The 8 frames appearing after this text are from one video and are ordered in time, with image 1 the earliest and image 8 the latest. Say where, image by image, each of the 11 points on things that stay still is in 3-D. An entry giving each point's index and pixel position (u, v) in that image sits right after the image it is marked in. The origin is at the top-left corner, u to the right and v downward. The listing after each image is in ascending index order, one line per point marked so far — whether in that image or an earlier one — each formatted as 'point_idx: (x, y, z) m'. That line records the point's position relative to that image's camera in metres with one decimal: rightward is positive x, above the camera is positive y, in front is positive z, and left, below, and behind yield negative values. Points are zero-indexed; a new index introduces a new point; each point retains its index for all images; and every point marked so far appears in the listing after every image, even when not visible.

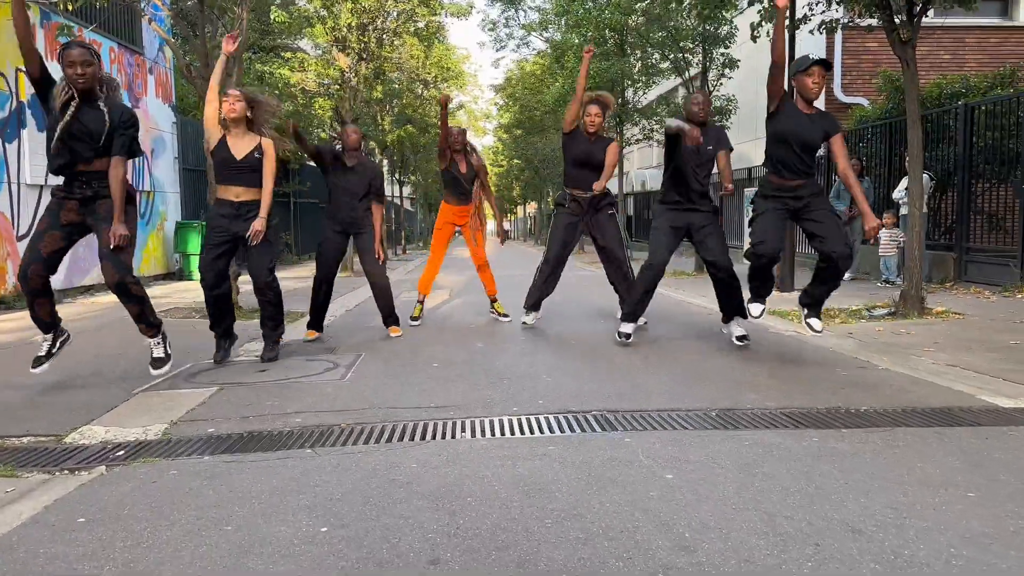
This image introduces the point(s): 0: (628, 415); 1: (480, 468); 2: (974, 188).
0: (+0.5, -0.6, +3.8) m
1: (-0.1, -0.7, +3.0) m
2: (+5.7, +1.2, +10.2) m
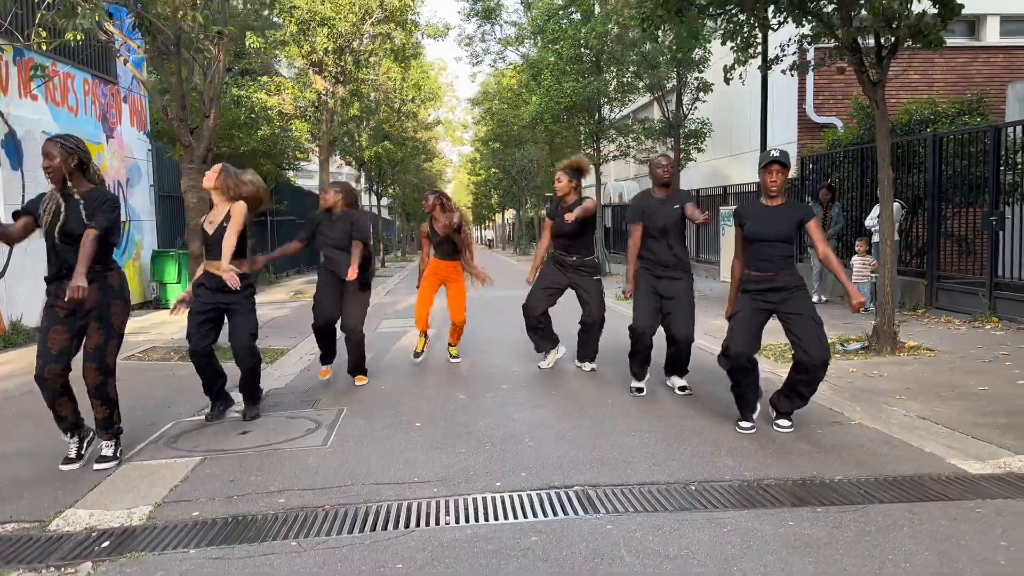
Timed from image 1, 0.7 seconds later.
0: (+0.5, -1.0, +3.9) m
1: (-0.2, -1.0, +3.1) m
2: (+5.5, +0.9, +10.4) m
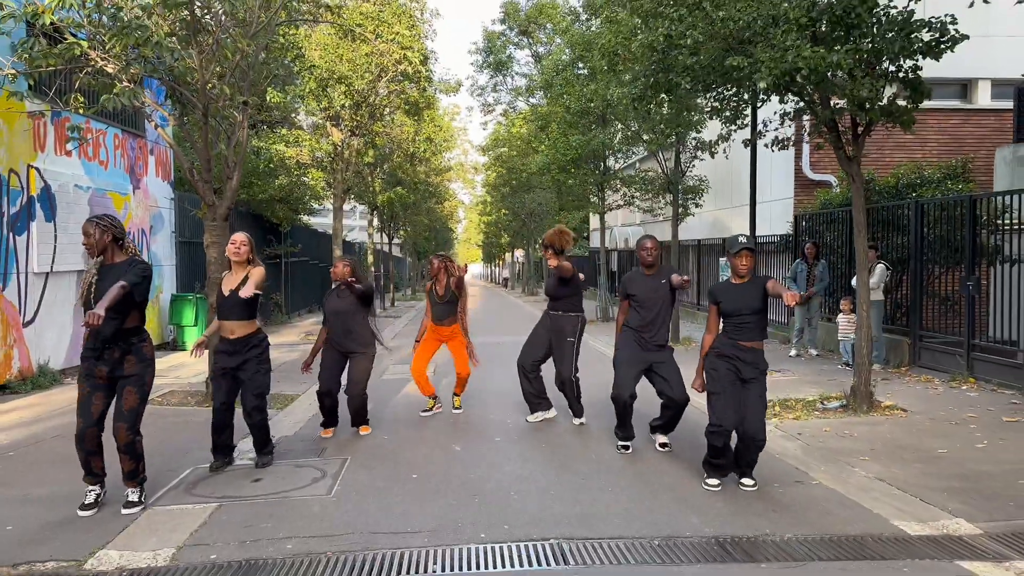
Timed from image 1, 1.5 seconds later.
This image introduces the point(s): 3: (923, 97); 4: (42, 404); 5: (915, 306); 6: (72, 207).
0: (+0.4, -1.4, +4.4) m
1: (-0.3, -1.4, +3.5) m
2: (+5.5, +0.1, +10.9) m
3: (+4.1, +1.9, +8.1) m
4: (-5.2, -1.3, +9.1) m
5: (+5.4, -0.2, +11.0) m
6: (-5.9, +1.1, +10.9) m
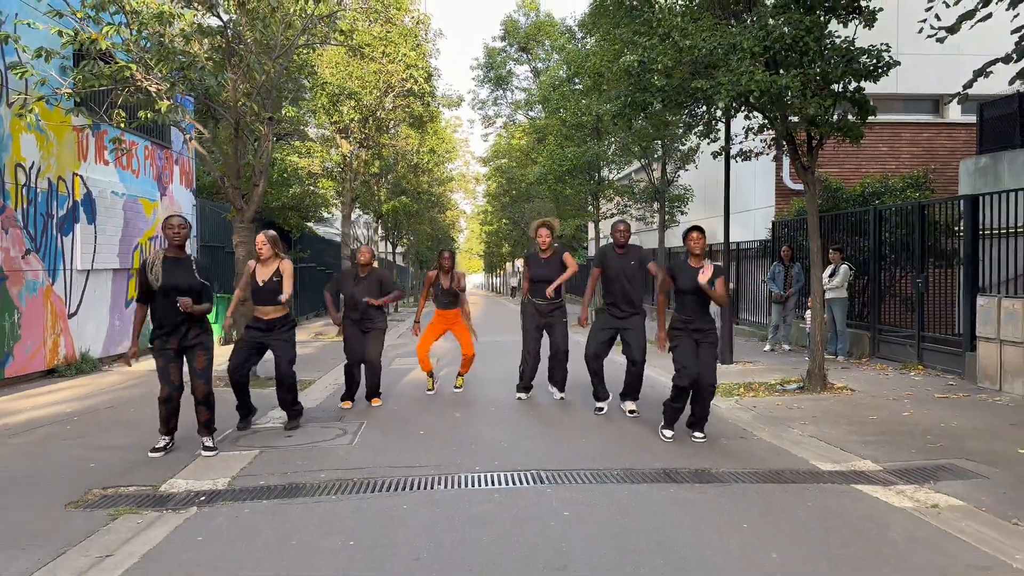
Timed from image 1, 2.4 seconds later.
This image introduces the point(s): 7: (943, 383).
0: (+0.3, -1.2, +5.4) m
1: (-0.4, -1.2, +4.6) m
2: (+5.4, +0.2, +12.0) m
3: (+4.0, +2.0, +9.2) m
4: (-5.3, -1.2, +10.2) m
5: (+5.3, -0.2, +12.1) m
6: (-5.9, +1.1, +12.0) m
7: (+5.0, -1.1, +9.5) m
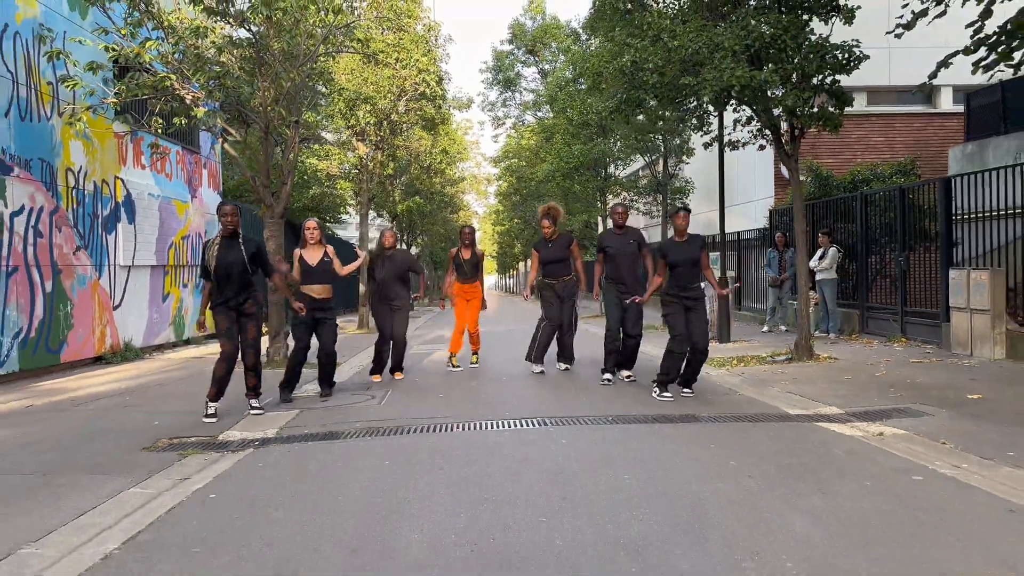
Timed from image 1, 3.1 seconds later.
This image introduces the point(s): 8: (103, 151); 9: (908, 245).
0: (+0.3, -1.0, +6.3) m
1: (-0.3, -1.0, +5.5) m
2: (+5.6, +0.5, +12.7) m
3: (+4.1, +2.2, +10.0) m
4: (-5.1, -1.1, +11.1) m
5: (+5.5, +0.1, +12.9) m
6: (-5.8, +1.2, +13.0) m
7: (+5.1, -0.8, +10.3) m
8: (-5.8, +1.9, +11.6) m
9: (+5.7, +0.6, +11.7) m
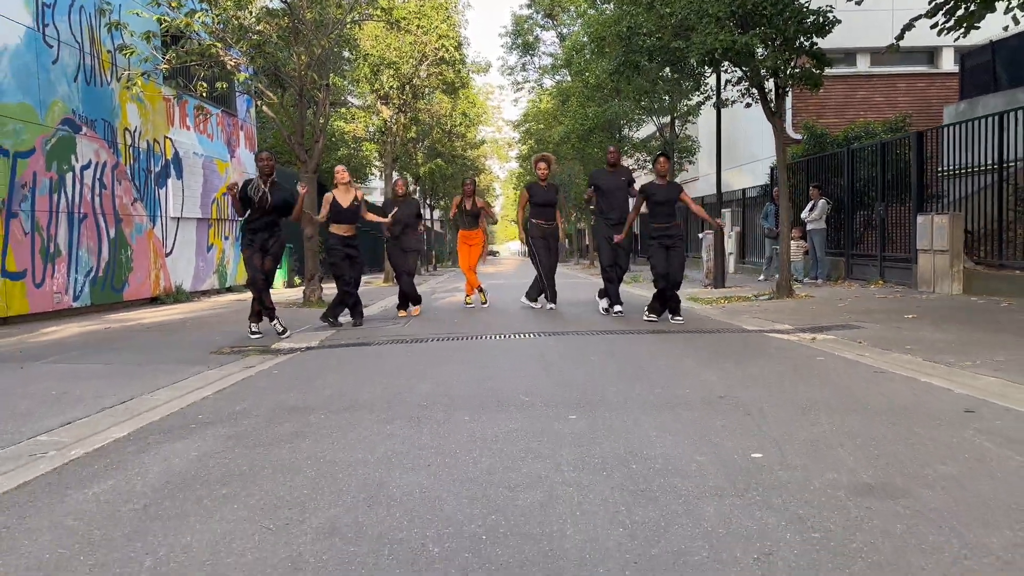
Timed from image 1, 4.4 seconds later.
0: (+0.4, -0.4, +7.5) m
1: (-0.3, -0.5, +6.7) m
2: (+5.8, +1.3, +13.7) m
3: (+4.2, +3.0, +11.0) m
4: (-5.0, -0.3, +12.5) m
5: (+5.7, +0.9, +13.9) m
6: (-5.6, +2.1, +14.3) m
7: (+5.2, 0.0, +11.3) m
8: (-5.6, +2.8, +12.9) m
9: (+5.8, +1.4, +12.7) m
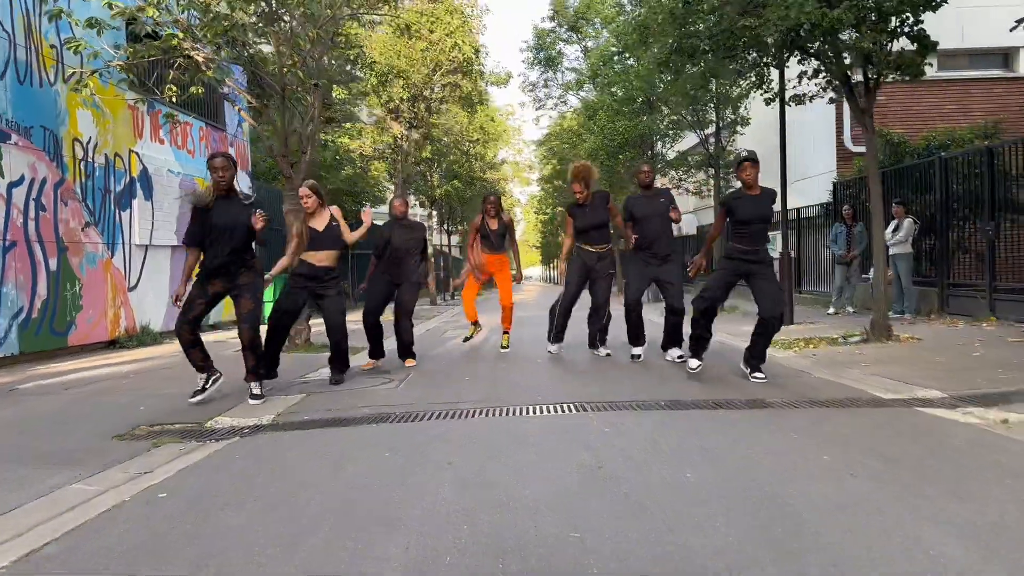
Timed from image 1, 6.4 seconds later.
0: (+0.6, -0.8, +5.3) m
1: (-0.1, -0.8, +4.5) m
2: (+6.1, +0.8, +11.4) m
3: (+4.5, +2.6, +8.8) m
4: (-4.6, -0.8, +10.4) m
5: (+6.1, +0.4, +11.6) m
6: (-5.2, +1.5, +12.3) m
7: (+5.5, -0.5, +9.0) m
8: (-5.3, +2.2, +10.9) m
9: (+6.2, +1.0, +10.4) m
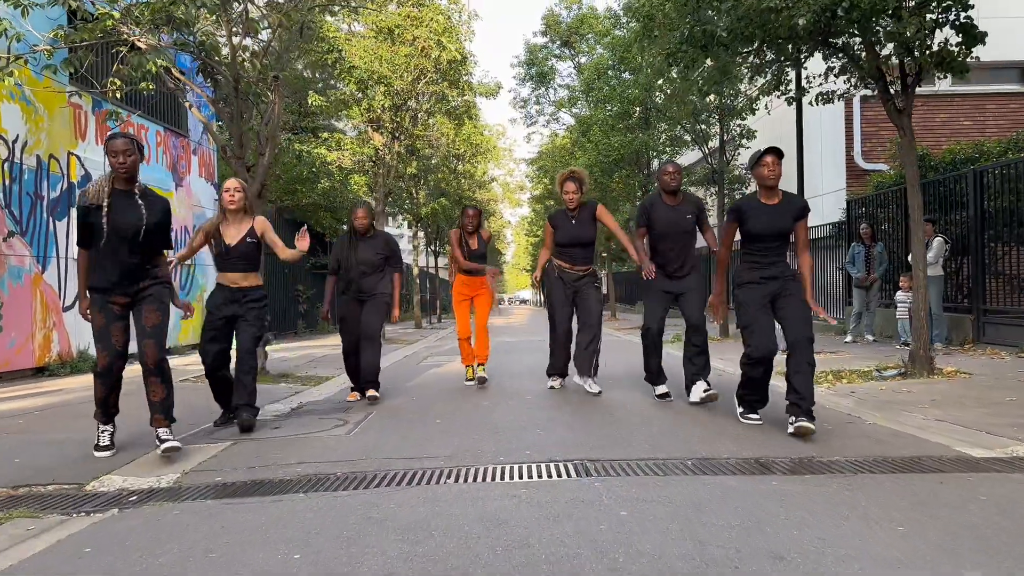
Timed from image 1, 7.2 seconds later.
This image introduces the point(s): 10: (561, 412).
0: (+0.5, -0.9, +4.0) m
1: (-0.2, -0.9, +3.3) m
2: (+6.0, +0.5, +10.3) m
3: (+4.4, +2.3, +7.7) m
4: (-4.8, -1.1, +9.1) m
5: (+5.9, +0.1, +10.4) m
6: (-5.4, +1.2, +11.0) m
7: (+5.4, -0.7, +7.8) m
8: (-5.4, +2.0, +9.7) m
9: (+6.0, +0.7, +9.3) m
10: (+0.4, -0.9, +5.9) m
